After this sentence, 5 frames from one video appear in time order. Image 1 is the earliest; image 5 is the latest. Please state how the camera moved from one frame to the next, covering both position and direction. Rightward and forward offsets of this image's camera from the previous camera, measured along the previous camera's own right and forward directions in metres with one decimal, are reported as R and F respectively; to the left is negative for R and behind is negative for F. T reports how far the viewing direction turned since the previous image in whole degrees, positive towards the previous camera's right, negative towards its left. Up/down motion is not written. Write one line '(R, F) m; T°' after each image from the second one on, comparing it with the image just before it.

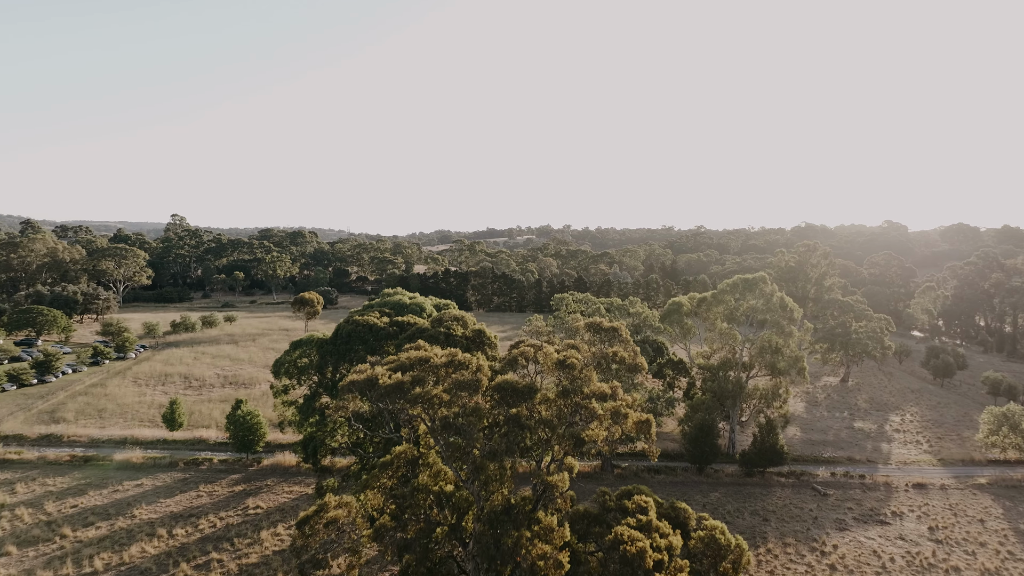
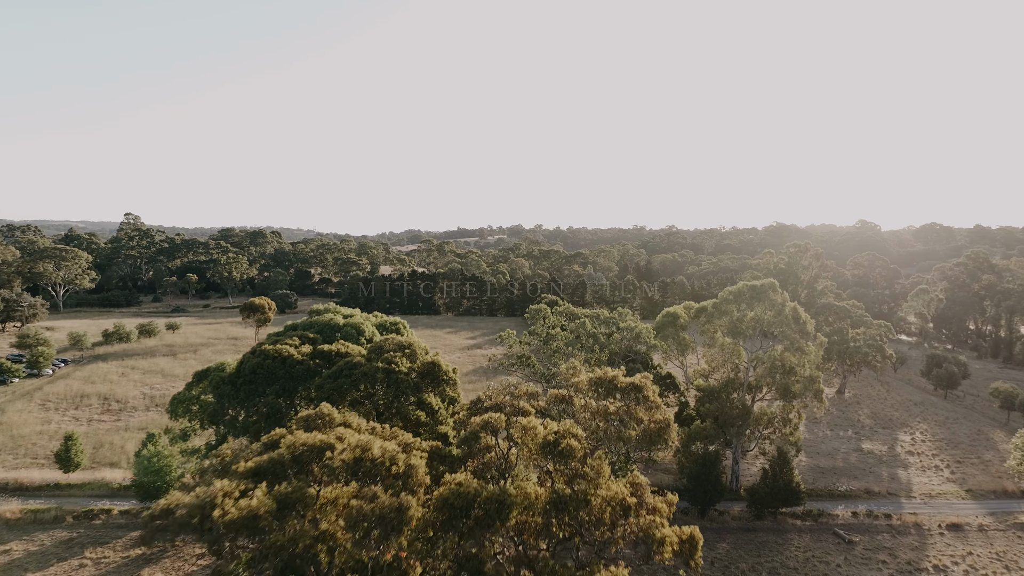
(+0.1, +4.1) m; +2°
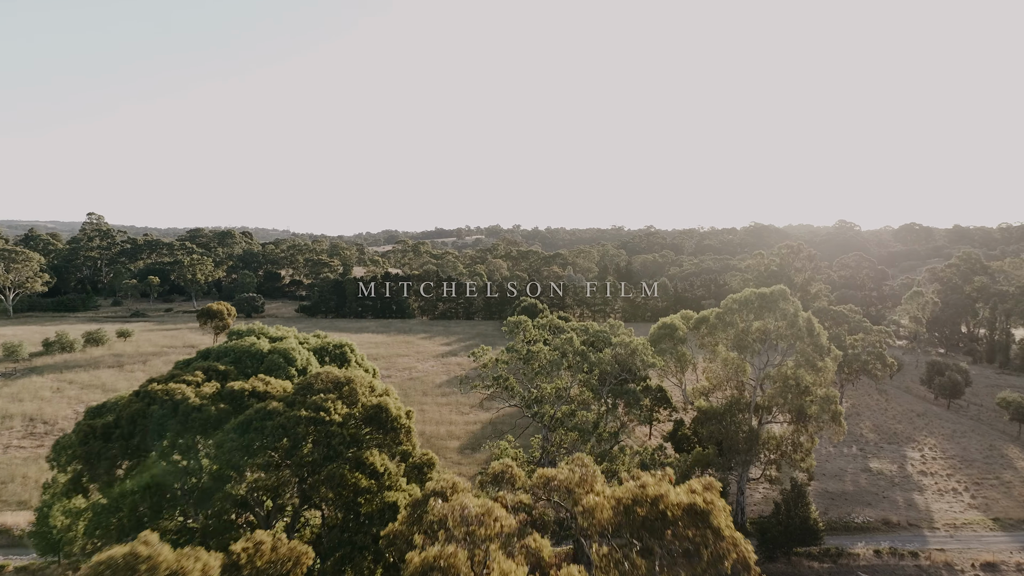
(+0.1, +2.9) m; +2°
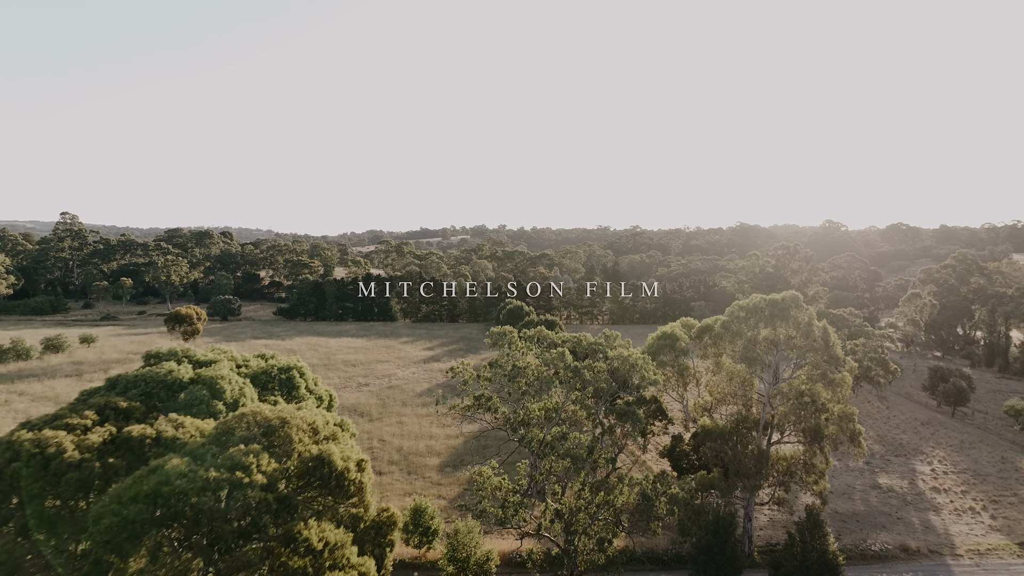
(0.0, +2.0) m; +1°
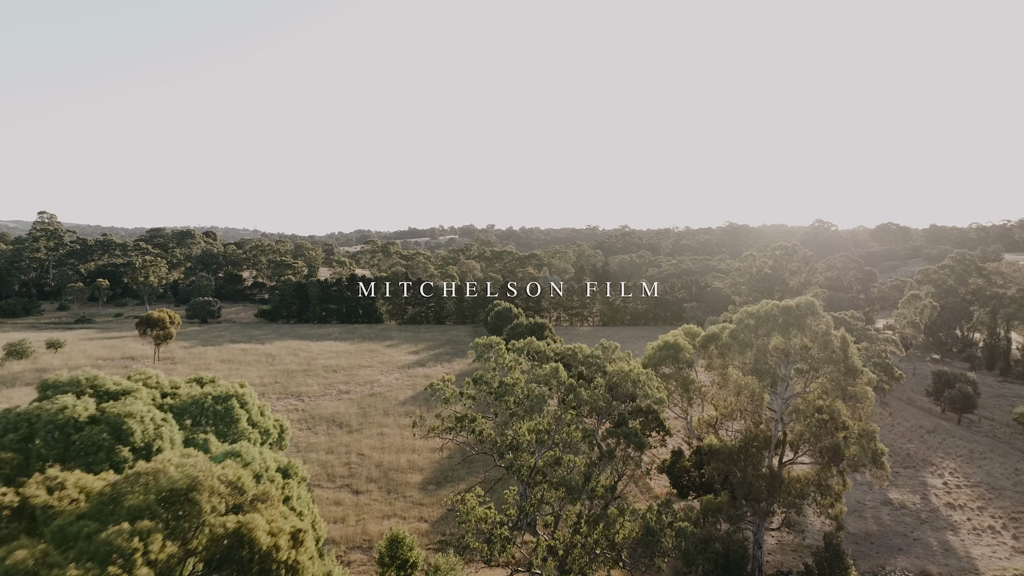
(0.0, +1.7) m; +1°
